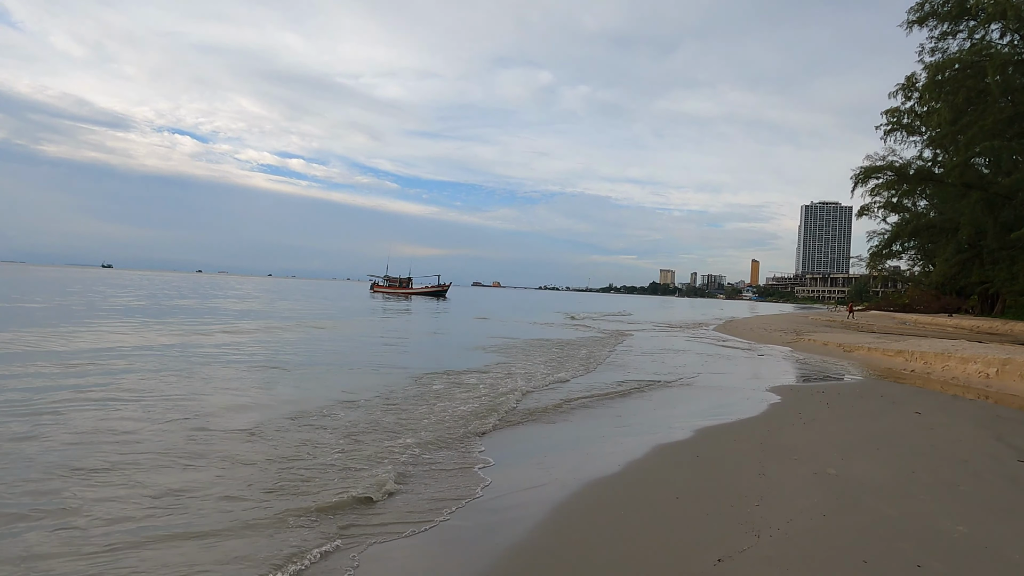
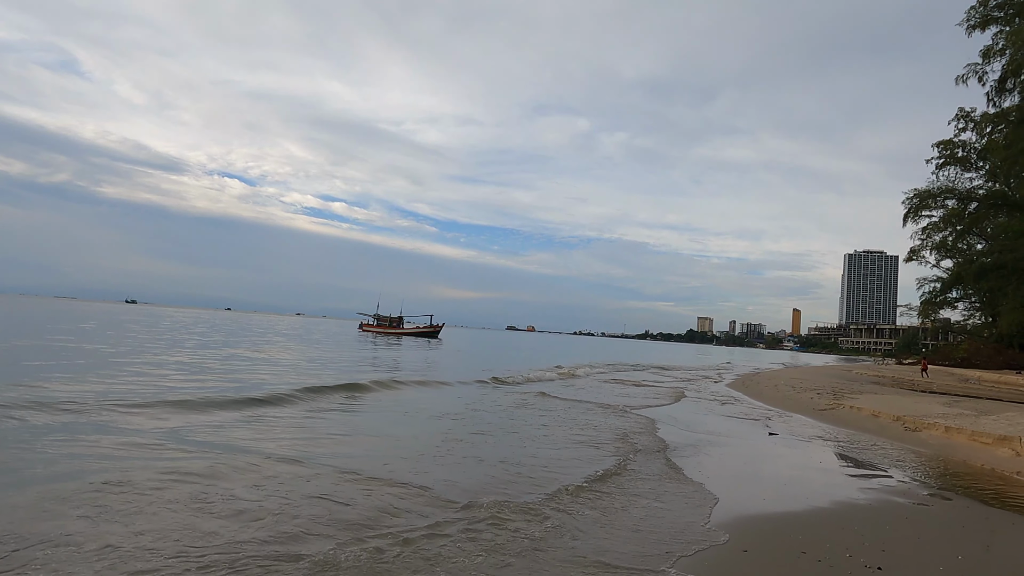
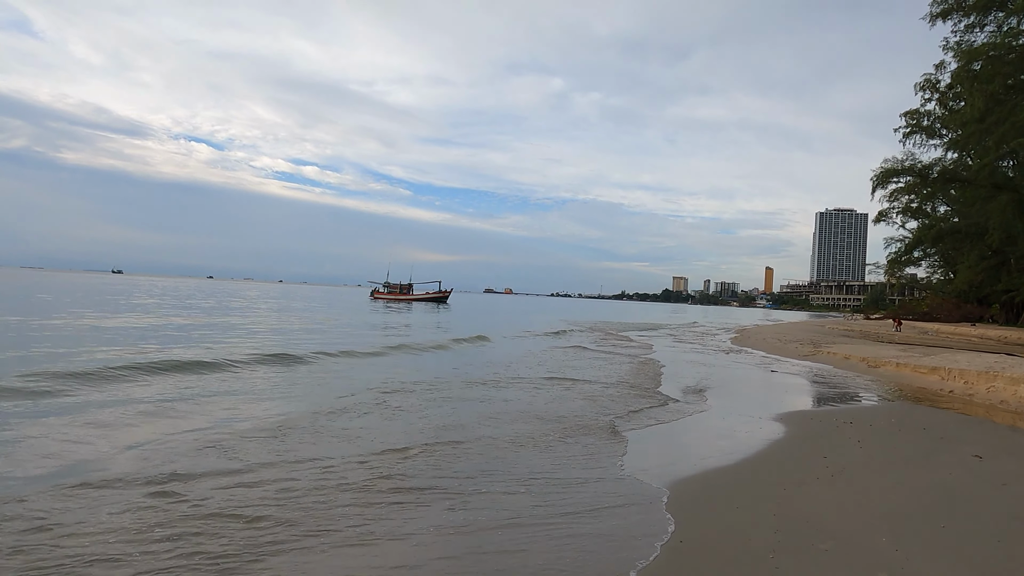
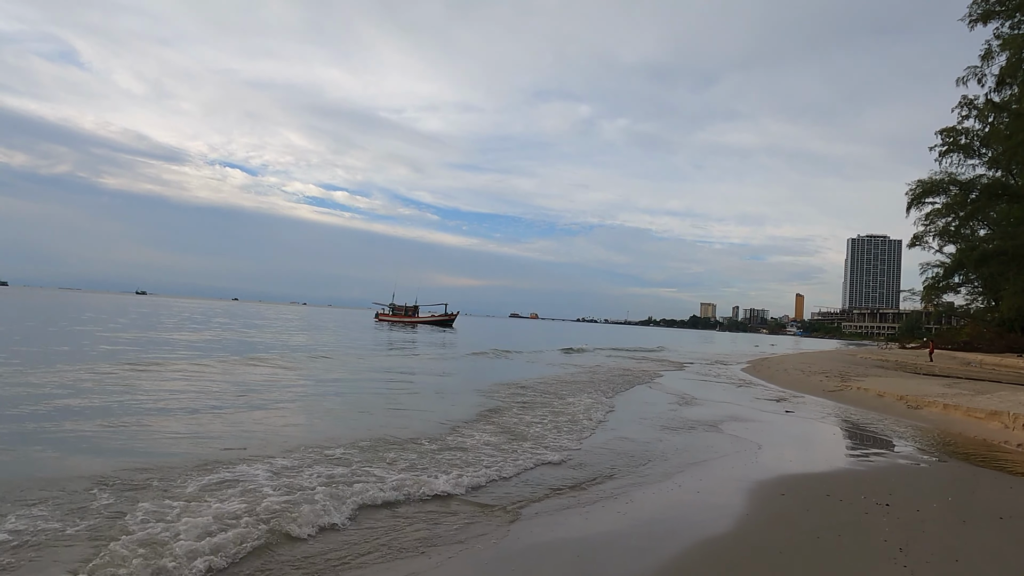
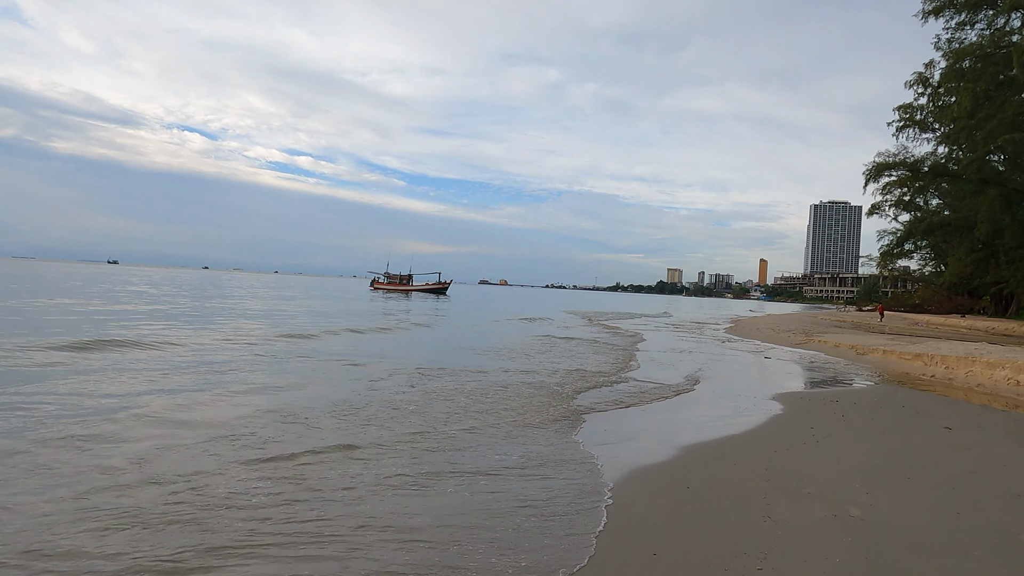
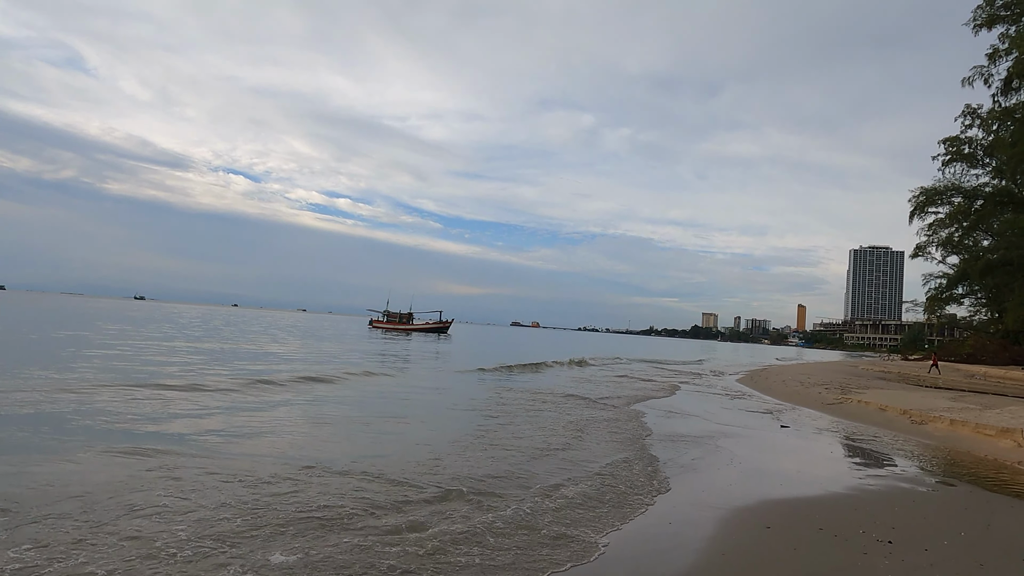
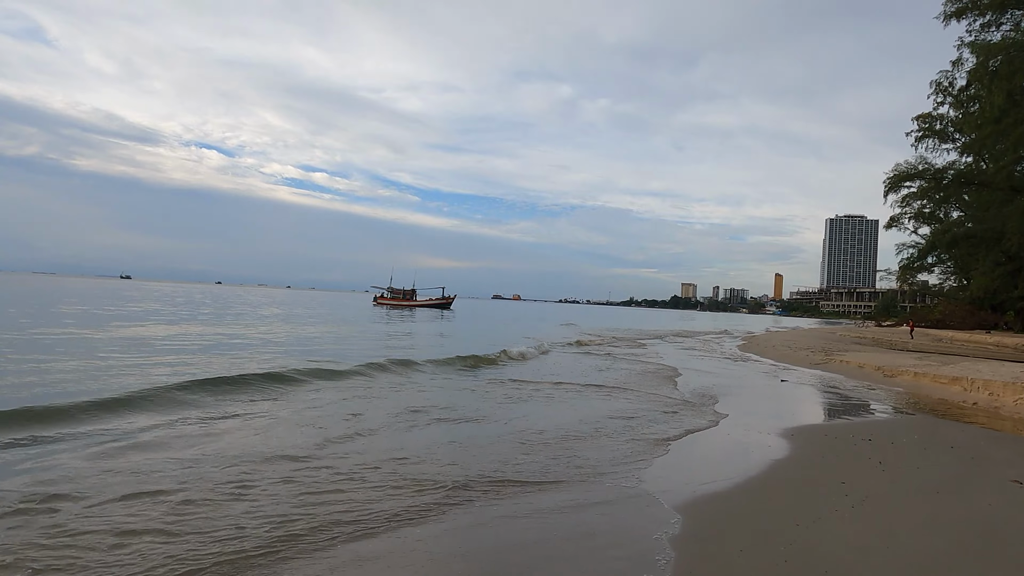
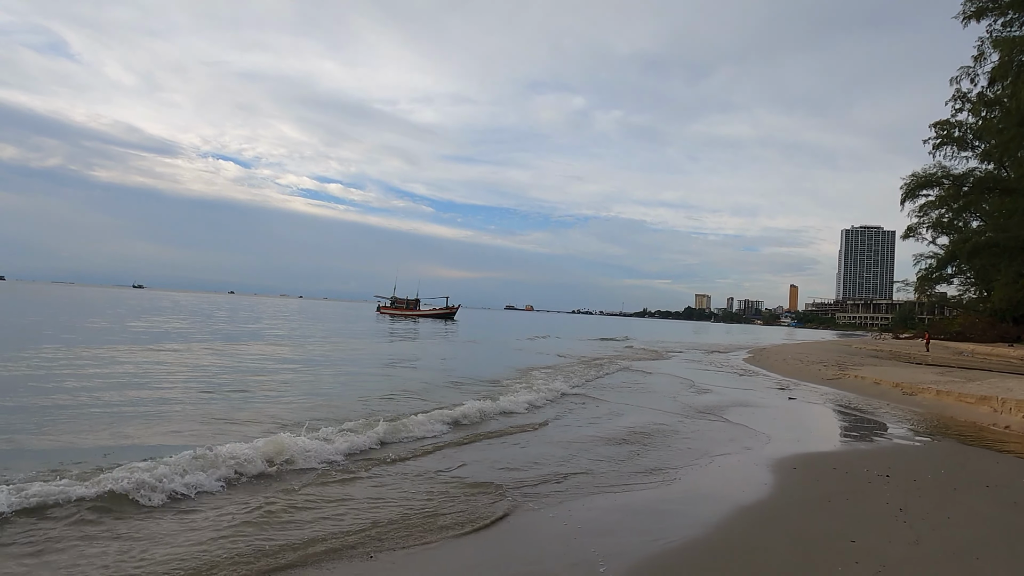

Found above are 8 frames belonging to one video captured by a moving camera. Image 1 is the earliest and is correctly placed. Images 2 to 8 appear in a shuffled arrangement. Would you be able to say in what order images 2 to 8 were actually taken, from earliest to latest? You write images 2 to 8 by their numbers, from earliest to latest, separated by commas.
5, 3, 7, 8, 4, 6, 2
